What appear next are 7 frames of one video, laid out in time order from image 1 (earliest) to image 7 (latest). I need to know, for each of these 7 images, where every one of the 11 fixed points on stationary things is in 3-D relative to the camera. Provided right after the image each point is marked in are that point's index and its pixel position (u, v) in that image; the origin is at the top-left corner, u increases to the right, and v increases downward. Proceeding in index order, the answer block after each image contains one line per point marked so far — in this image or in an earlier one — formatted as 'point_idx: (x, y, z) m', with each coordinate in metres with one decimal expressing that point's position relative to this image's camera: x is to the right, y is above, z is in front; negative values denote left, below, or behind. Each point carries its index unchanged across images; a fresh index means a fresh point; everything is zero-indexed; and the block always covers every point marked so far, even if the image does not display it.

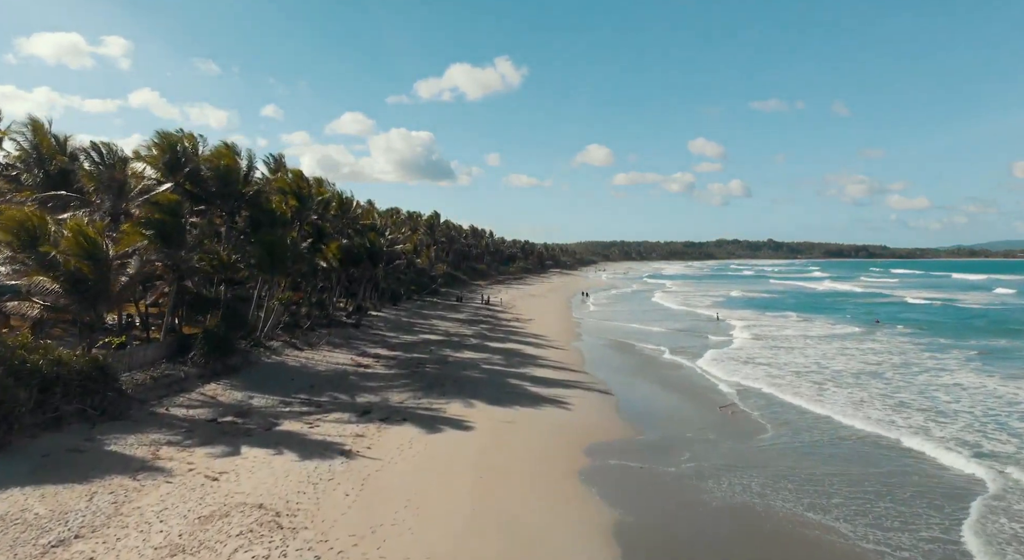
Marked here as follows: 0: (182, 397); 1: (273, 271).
0: (-7.6, -2.7, +14.8) m
1: (-7.4, +0.2, +19.9) m
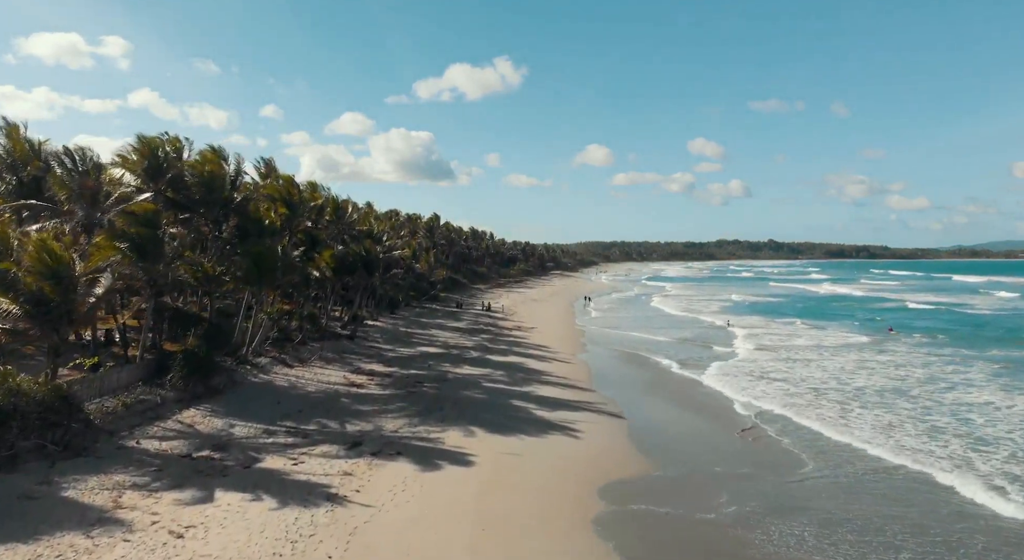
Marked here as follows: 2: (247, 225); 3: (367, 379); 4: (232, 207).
0: (-7.5, -3.1, +13.6) m
1: (-7.3, -0.1, +18.7) m
2: (-8.0, +1.6, +19.4) m
3: (-4.3, -2.9, +19.1) m
4: (-8.3, +2.2, +19.2) m
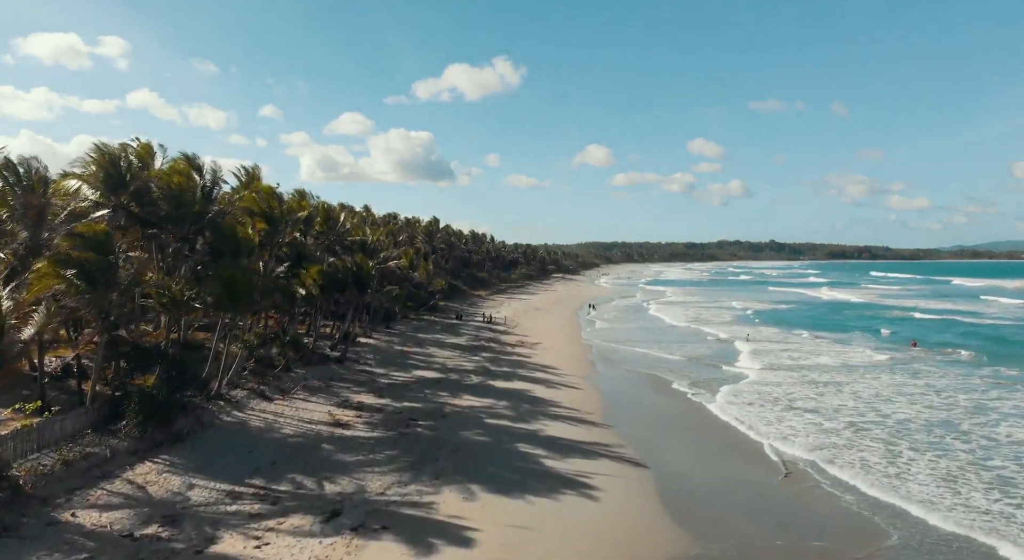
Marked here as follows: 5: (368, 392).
0: (-7.3, -3.7, +11.5) m
1: (-7.2, -0.8, +16.7) m
2: (-7.8, +1.0, +17.3) m
3: (-4.2, -3.6, +17.0) m
4: (-8.2, +1.5, +17.1) m
5: (-4.4, -3.5, +19.7) m
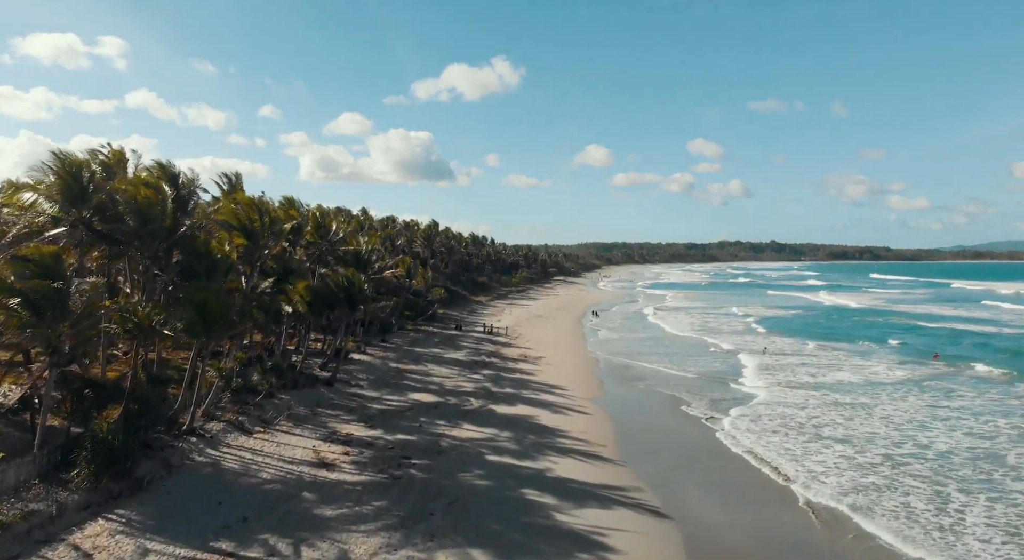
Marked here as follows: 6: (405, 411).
0: (-7.2, -4.2, +9.9) m
1: (-7.1, -1.3, +15.0) m
2: (-7.7, +0.5, +15.7) m
3: (-4.1, -4.1, +15.4) m
4: (-8.1, +1.0, +15.5) m
5: (-4.3, -4.0, +18.1) m
6: (-3.2, -4.0, +19.4) m
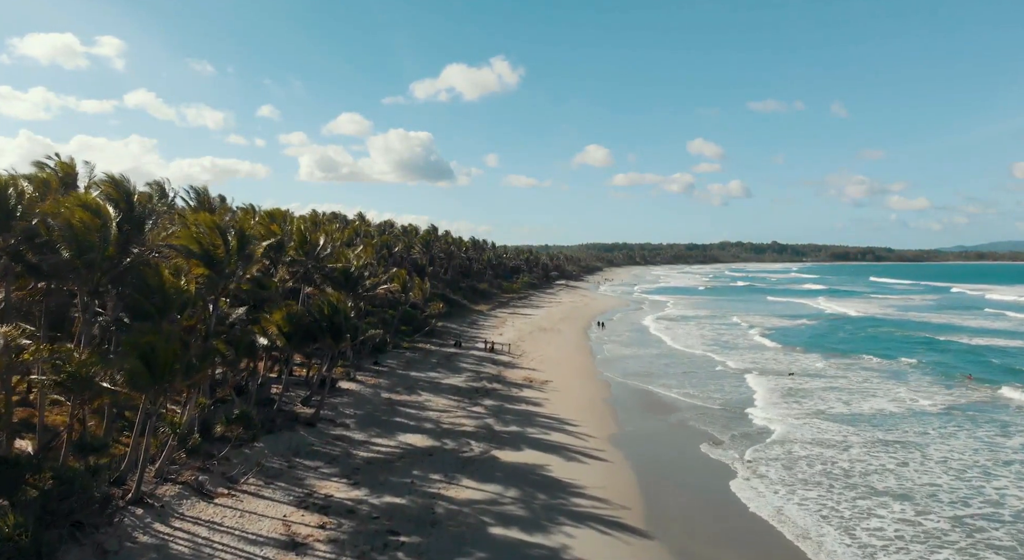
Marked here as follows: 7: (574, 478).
0: (-7.1, -5.0, +7.4) m
1: (-6.9, -2.1, +12.6) m
2: (-7.6, -0.3, +13.2) m
3: (-3.9, -4.9, +12.9) m
4: (-8.0, +0.2, +13.0) m
5: (-4.1, -4.8, +15.6) m
6: (-3.0, -4.7, +16.9) m
7: (+1.6, -5.1, +16.6) m
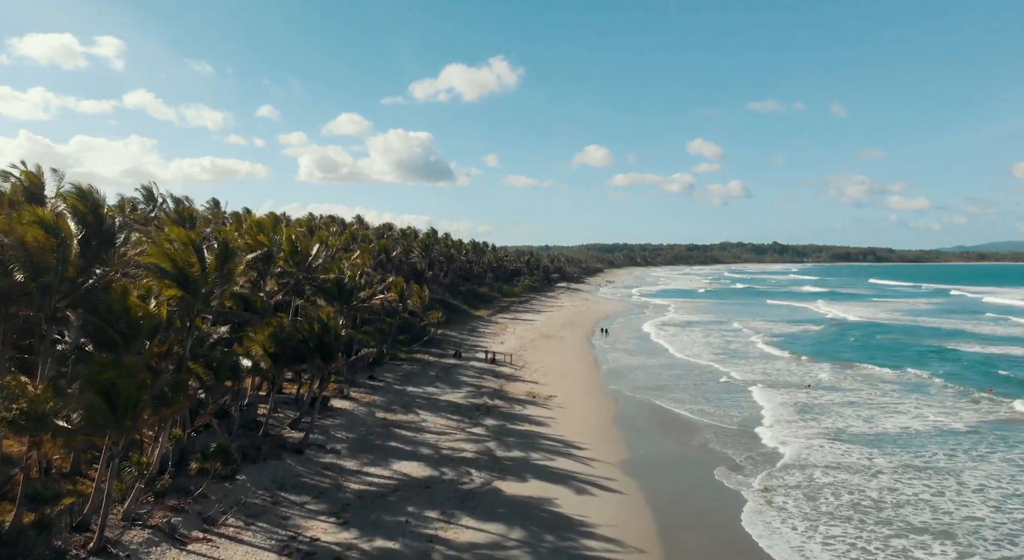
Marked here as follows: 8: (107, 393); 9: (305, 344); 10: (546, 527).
0: (-7.0, -5.5, +6.1) m
1: (-6.8, -2.5, +11.2) m
2: (-7.5, -0.8, +11.9) m
3: (-3.8, -5.3, +11.6) m
4: (-7.9, -0.2, +11.7) m
5: (-4.0, -5.2, +14.3) m
6: (-3.0, -5.2, +15.6) m
7: (+1.7, -5.5, +15.3) m
8: (-6.8, -1.9, +11.0) m
9: (-5.8, -1.8, +18.0) m
10: (+0.7, -5.5, +14.3) m
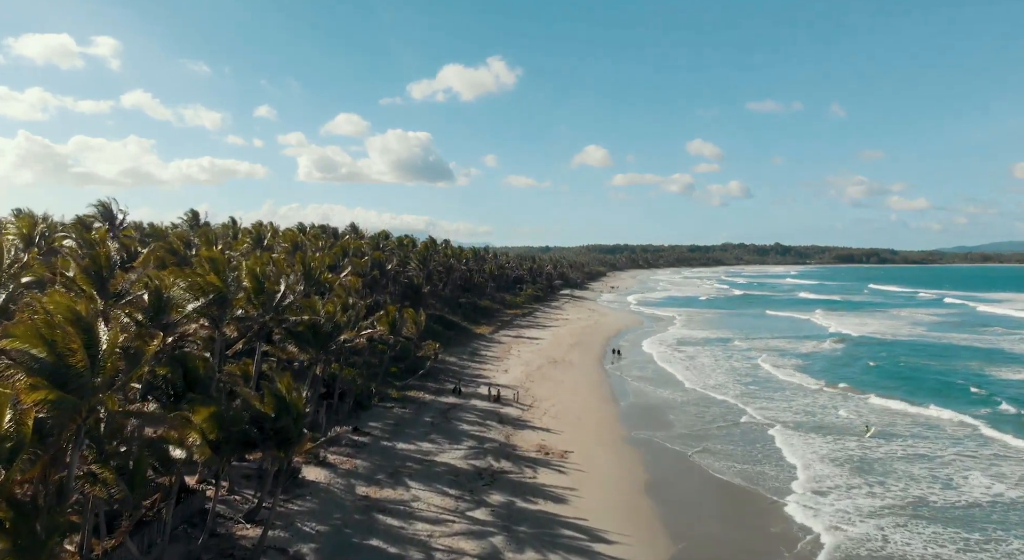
0: (-6.6, -6.8, +2.1) m
1: (-6.5, -3.9, +7.2) m
2: (-7.2, -2.1, +7.9) m
3: (-3.5, -6.6, +7.6) m
4: (-7.5, -1.6, +7.7) m
5: (-3.7, -6.5, +10.3) m
6: (-2.6, -6.5, +11.6) m
7: (+2.0, -6.8, +11.3) m
8: (-6.5, -3.2, +7.0) m
9: (-5.4, -3.1, +14.0) m
10: (+1.1, -6.8, +10.3) m
